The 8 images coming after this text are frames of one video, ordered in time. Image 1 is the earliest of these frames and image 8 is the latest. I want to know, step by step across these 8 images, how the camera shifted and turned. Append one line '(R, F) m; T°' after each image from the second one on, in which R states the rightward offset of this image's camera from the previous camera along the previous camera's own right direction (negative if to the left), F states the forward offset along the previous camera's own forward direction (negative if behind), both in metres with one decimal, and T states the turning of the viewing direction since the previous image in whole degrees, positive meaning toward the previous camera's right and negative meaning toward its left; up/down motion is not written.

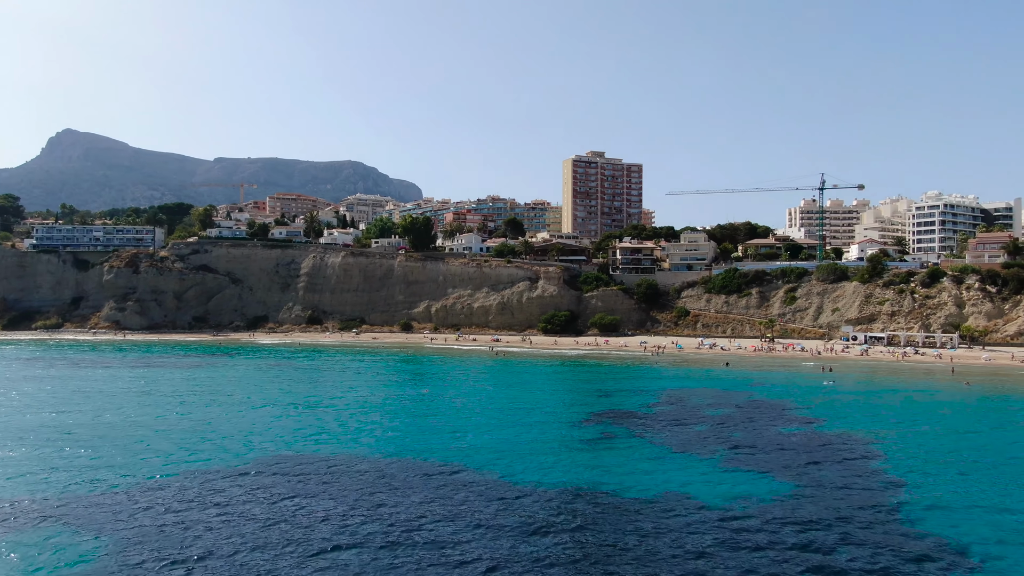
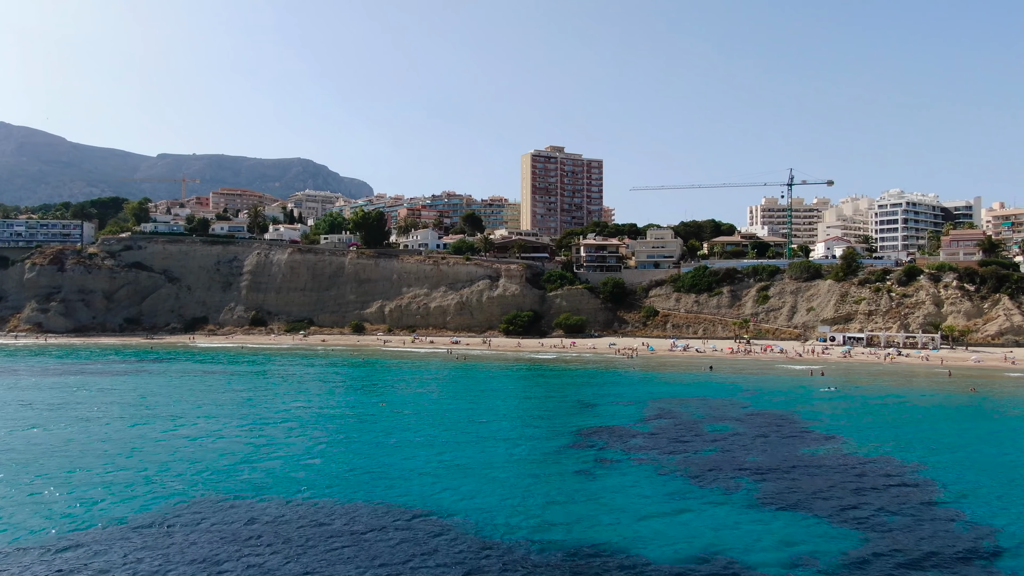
(-0.8, +5.4) m; +3°
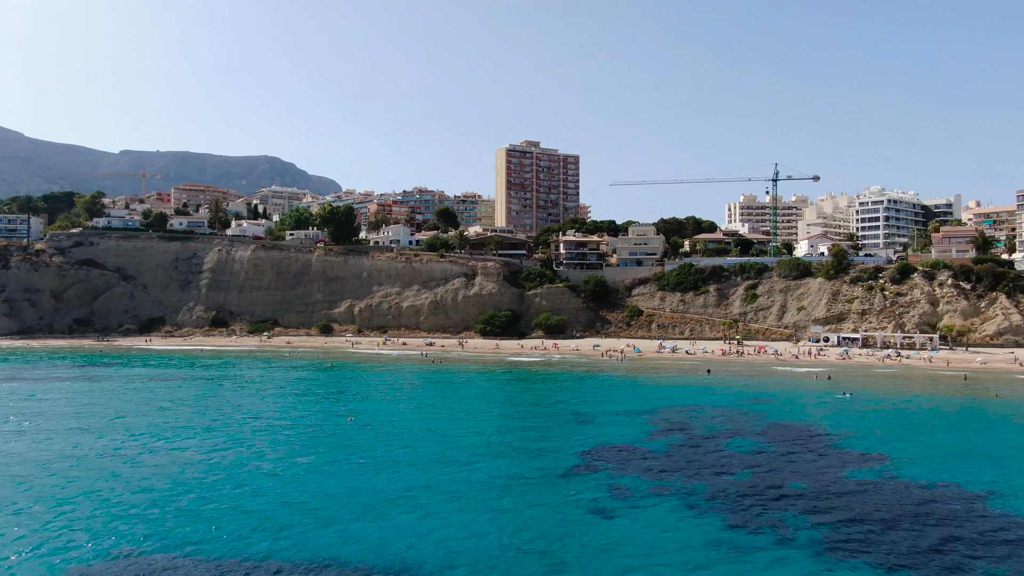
(-0.7, +4.3) m; +2°
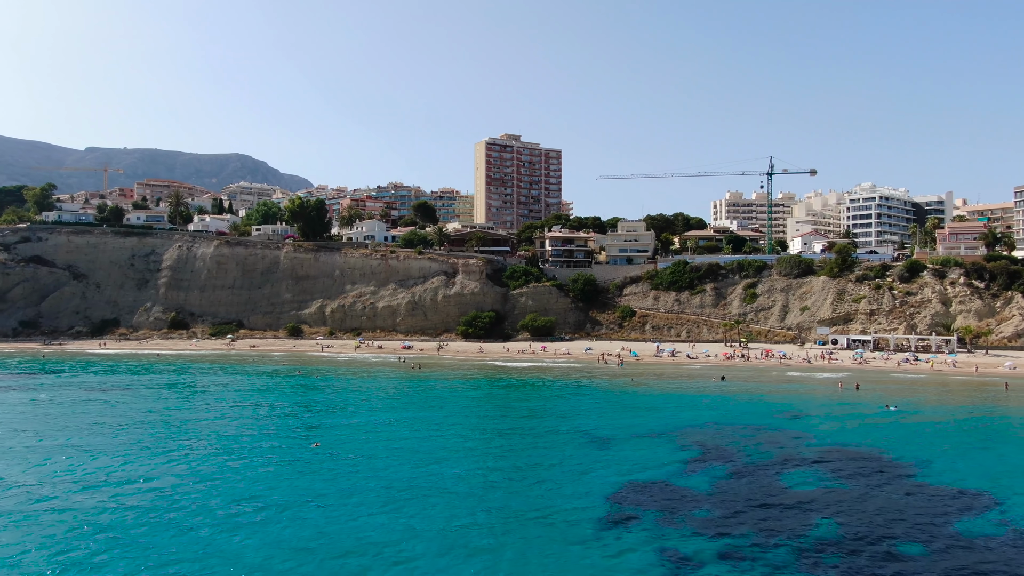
(-0.9, +5.5) m; +2°
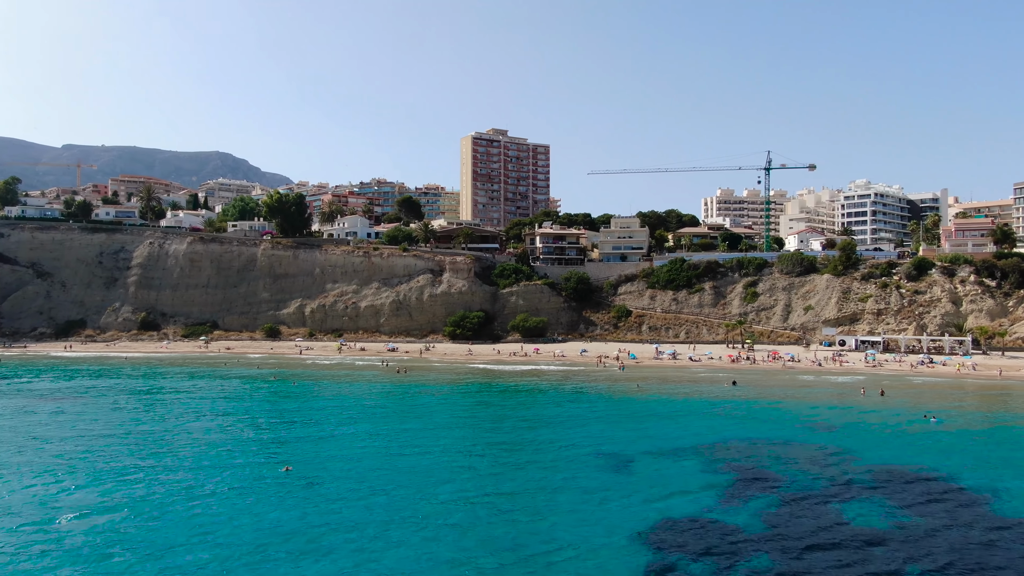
(-0.6, +3.7) m; +1°
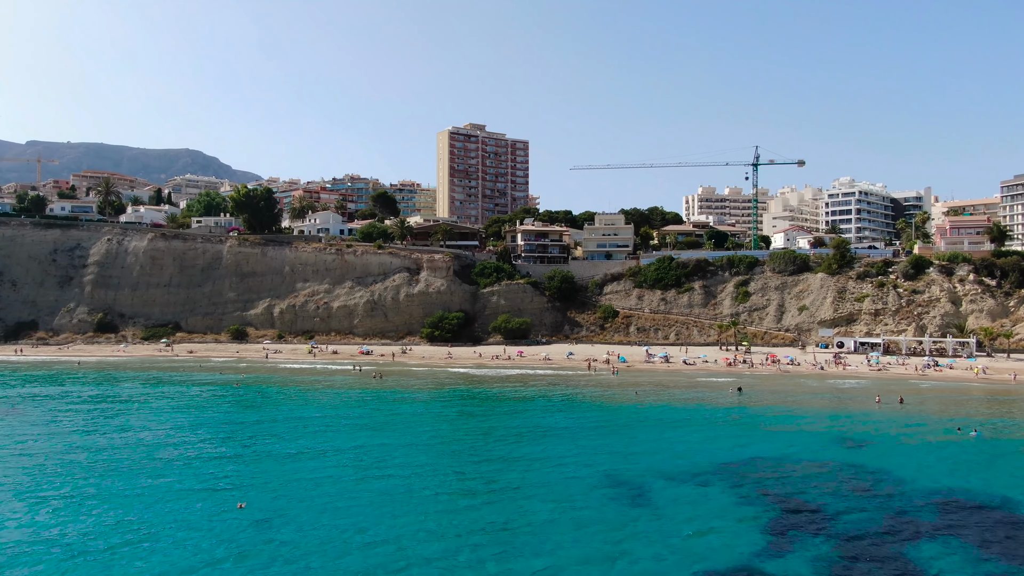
(-0.6, +3.6) m; +2°
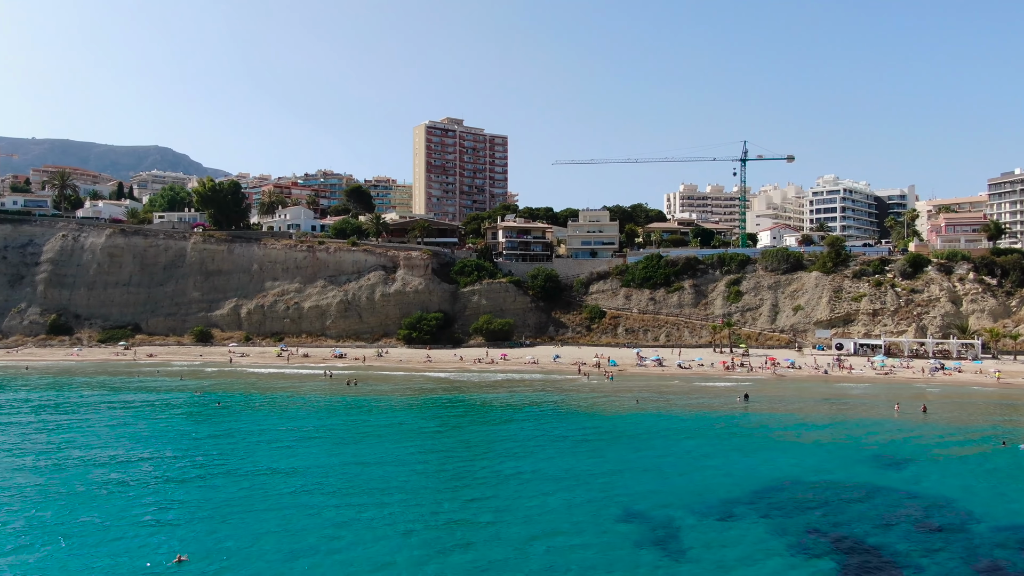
(-0.6, +3.5) m; +2°
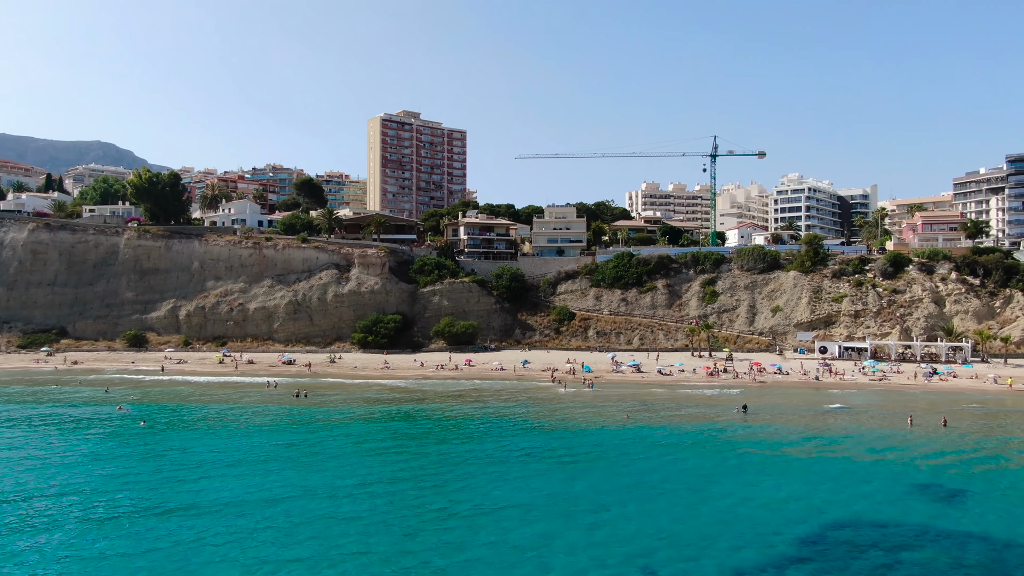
(-0.7, +4.3) m; +3°
